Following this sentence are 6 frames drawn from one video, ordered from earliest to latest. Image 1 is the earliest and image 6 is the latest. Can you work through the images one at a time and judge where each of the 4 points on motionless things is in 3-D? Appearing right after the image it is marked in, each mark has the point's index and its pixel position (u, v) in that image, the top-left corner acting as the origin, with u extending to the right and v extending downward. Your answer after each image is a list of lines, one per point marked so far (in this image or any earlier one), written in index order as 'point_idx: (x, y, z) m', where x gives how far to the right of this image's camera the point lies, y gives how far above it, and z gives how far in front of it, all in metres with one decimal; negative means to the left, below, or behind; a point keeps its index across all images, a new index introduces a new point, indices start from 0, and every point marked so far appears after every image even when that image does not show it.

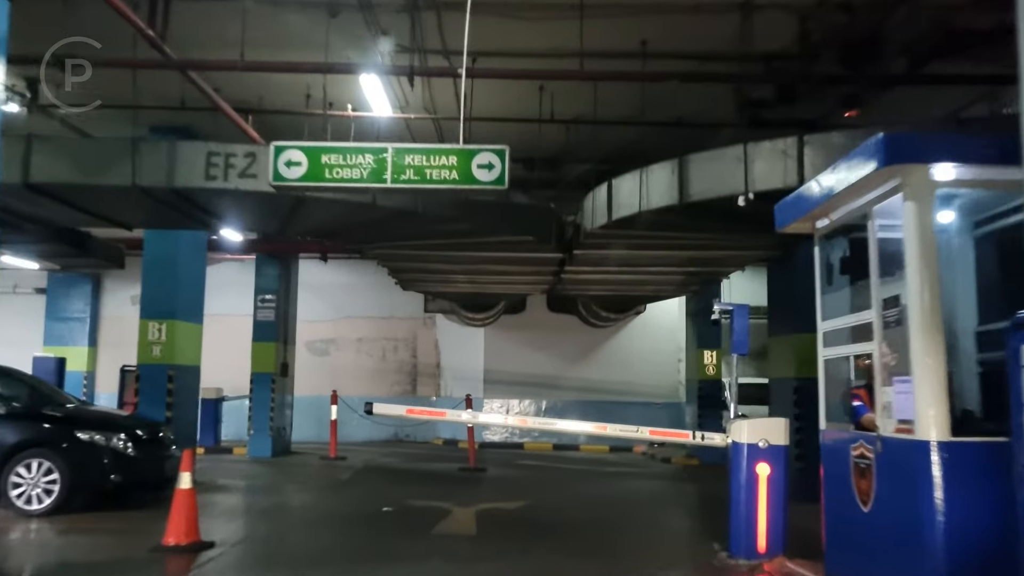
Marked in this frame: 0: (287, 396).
0: (-3.3, -1.6, +13.6) m
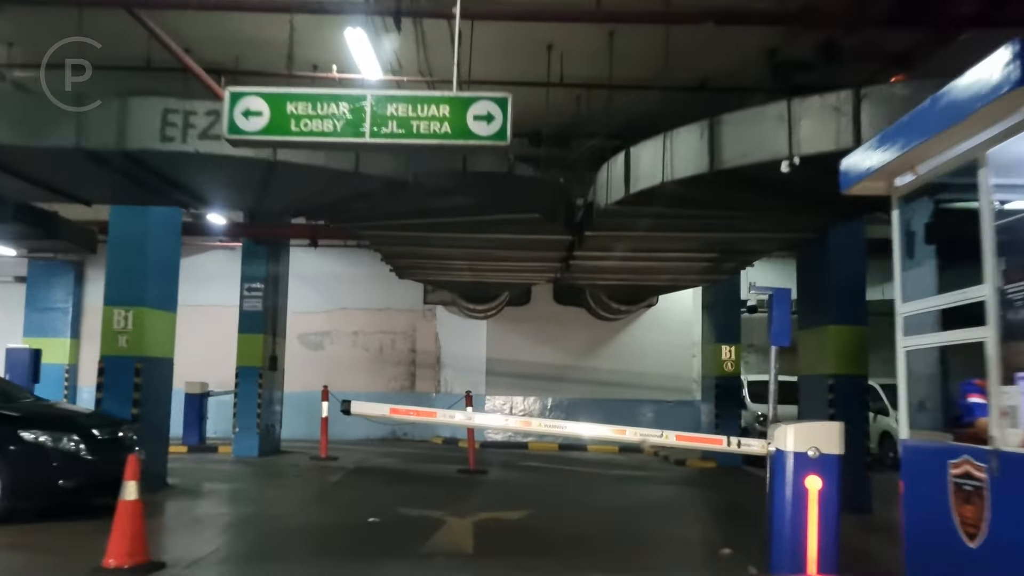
0: (-3.2, -1.4, +12.7) m
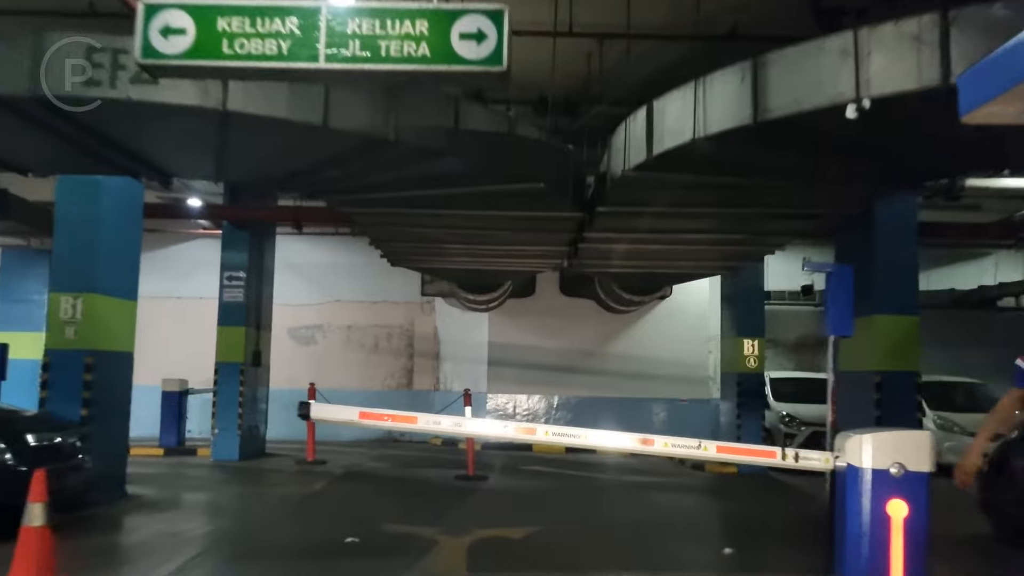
0: (-3.2, -1.3, +11.8) m
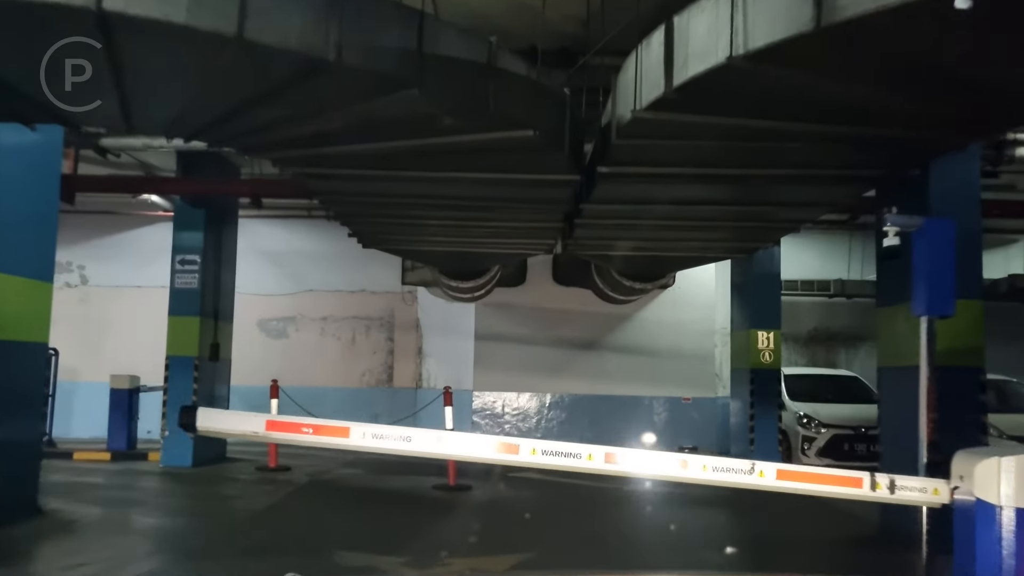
0: (-3.3, -1.1, +10.6) m
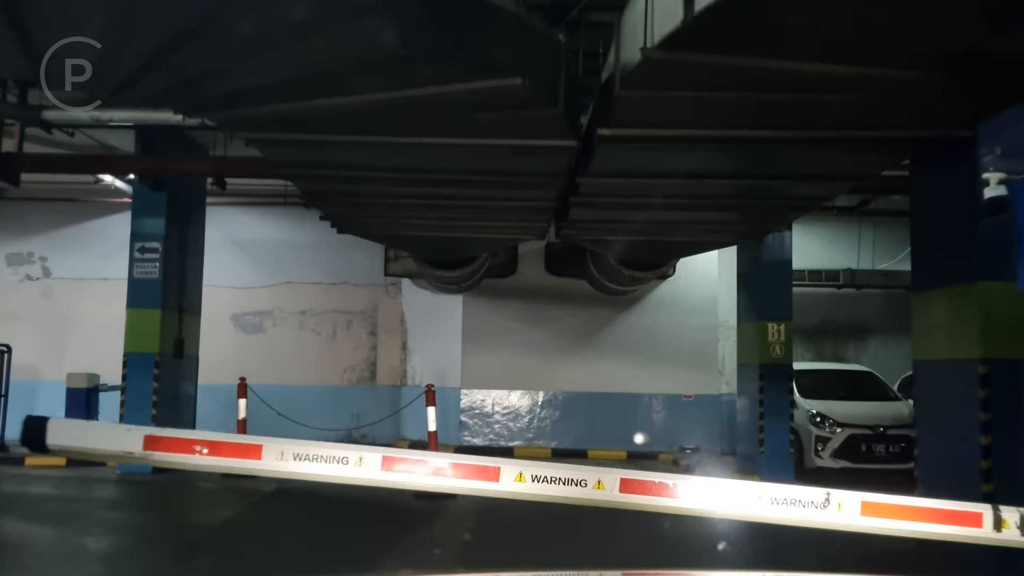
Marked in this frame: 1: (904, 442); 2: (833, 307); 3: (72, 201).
0: (-3.4, -1.0, +9.7) m
1: (+3.8, -1.5, +9.1) m
2: (+4.4, -0.3, +12.9) m
3: (-6.0, +1.2, +12.9) m
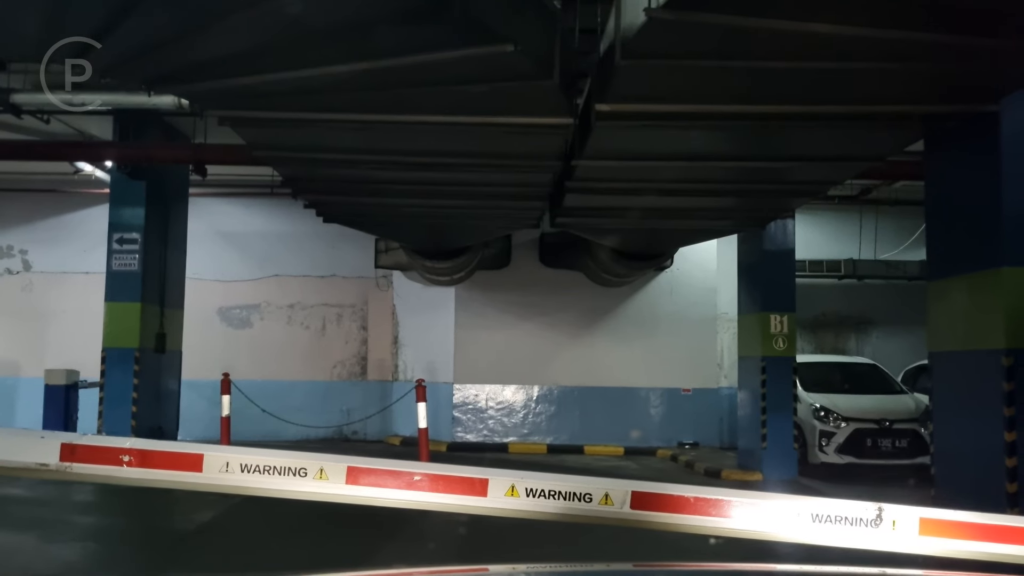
0: (-3.5, -0.9, +9.4) m
1: (+3.7, -1.4, +8.8) m
2: (+4.3, -0.1, +12.6) m
3: (-6.1, +1.3, +12.5) m
